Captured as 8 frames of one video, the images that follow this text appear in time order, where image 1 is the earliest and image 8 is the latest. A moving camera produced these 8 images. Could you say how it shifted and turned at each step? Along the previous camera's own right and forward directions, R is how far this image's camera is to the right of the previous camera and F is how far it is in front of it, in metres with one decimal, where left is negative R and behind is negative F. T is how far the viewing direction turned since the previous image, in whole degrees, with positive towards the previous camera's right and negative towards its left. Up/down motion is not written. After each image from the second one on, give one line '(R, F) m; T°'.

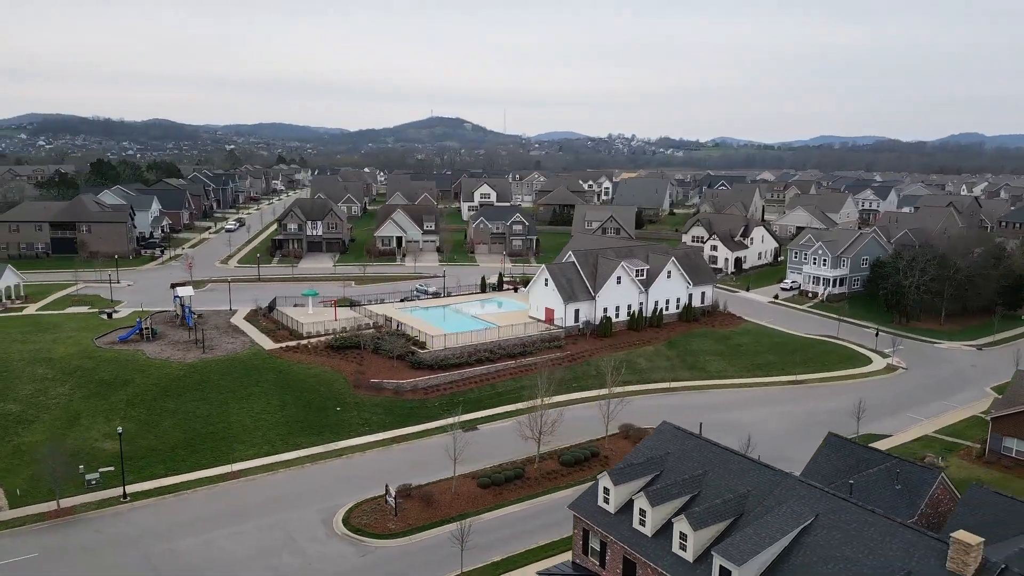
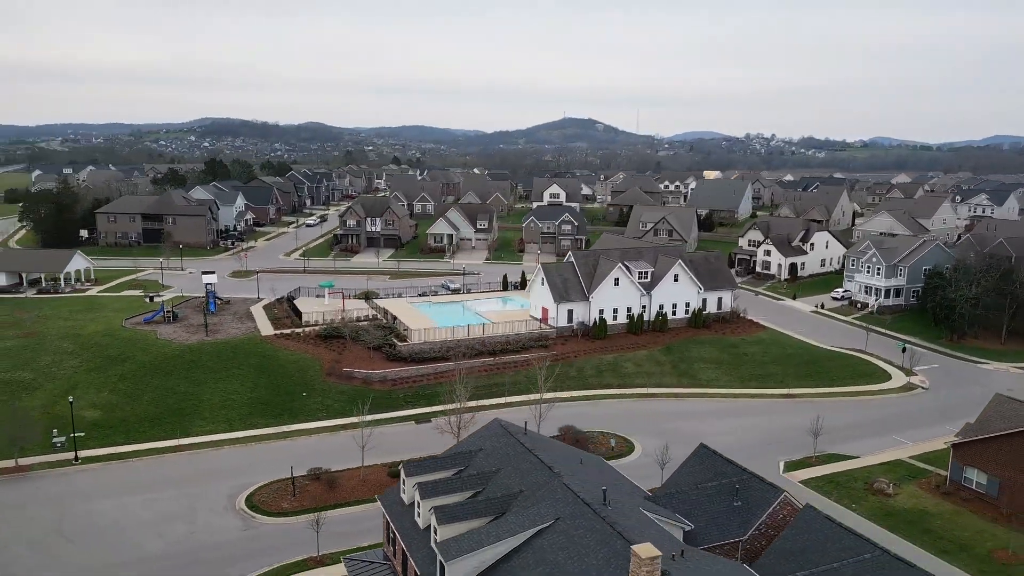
(+8.5, +0.5) m; -10°
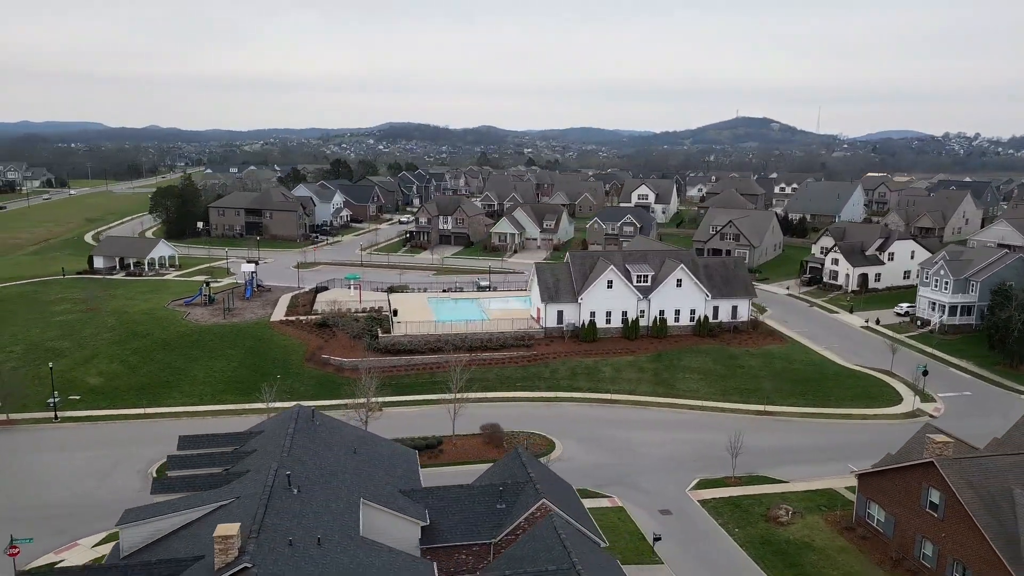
(+10.6, +0.9) m; -12°
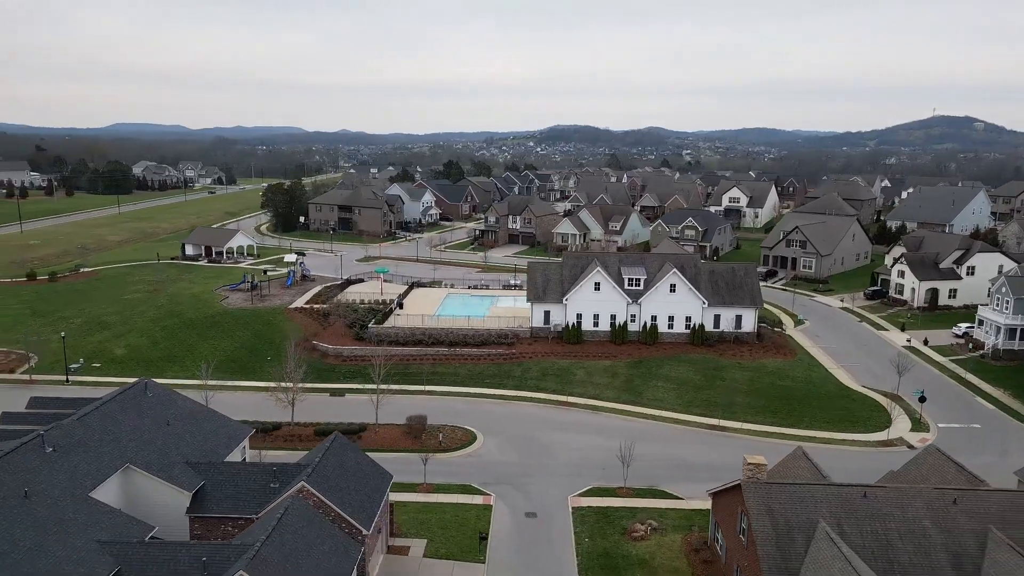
(+10.5, +0.8) m; -12°
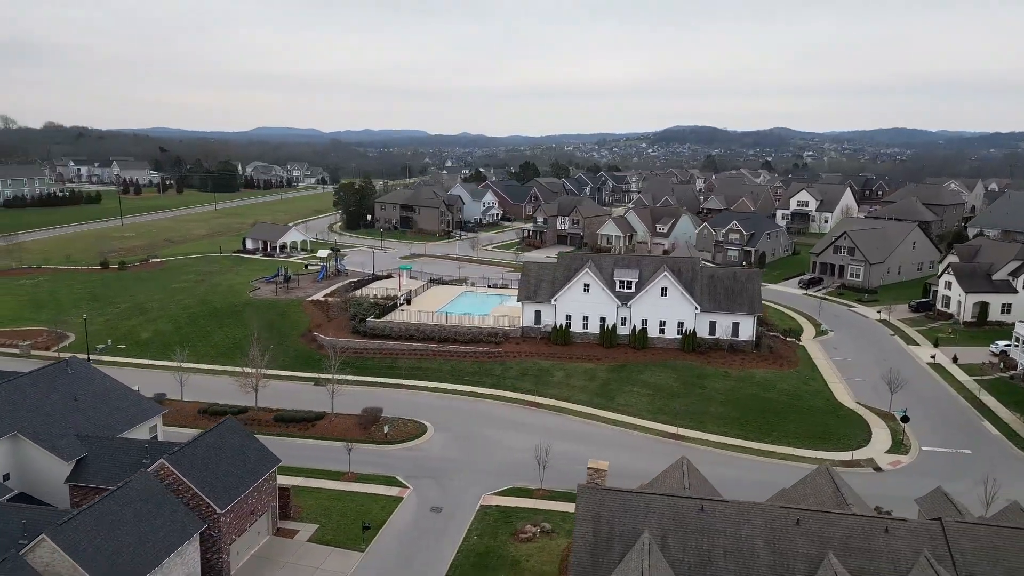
(+7.4, +0.4) m; -9°
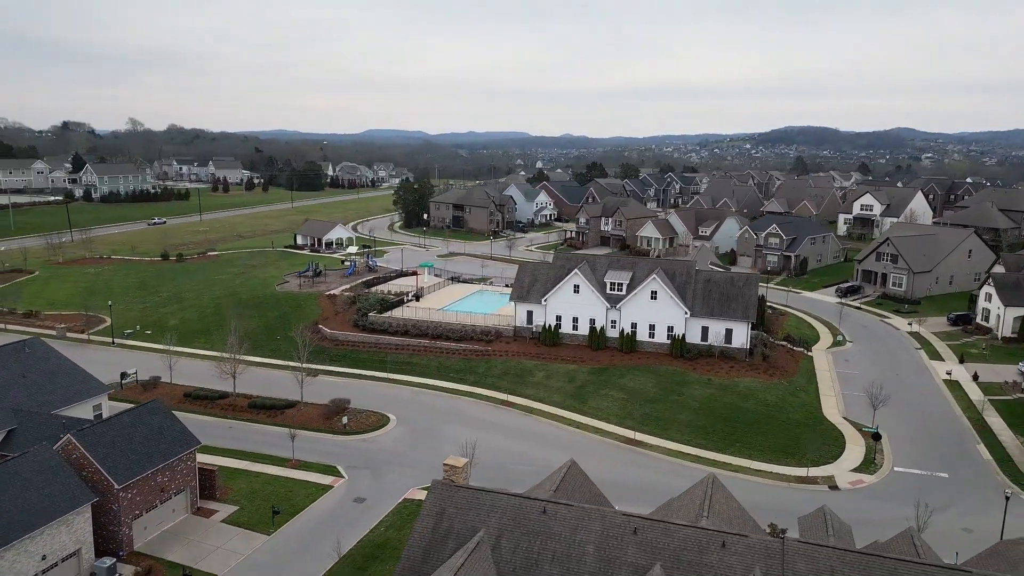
(+6.4, +0.4) m; -7°
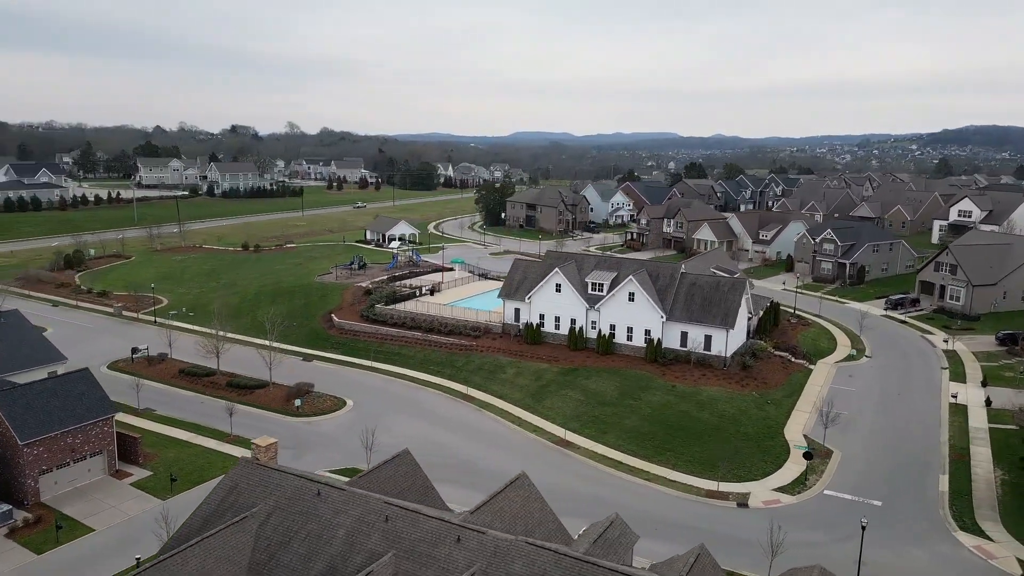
(+9.2, +0.6) m; -11°
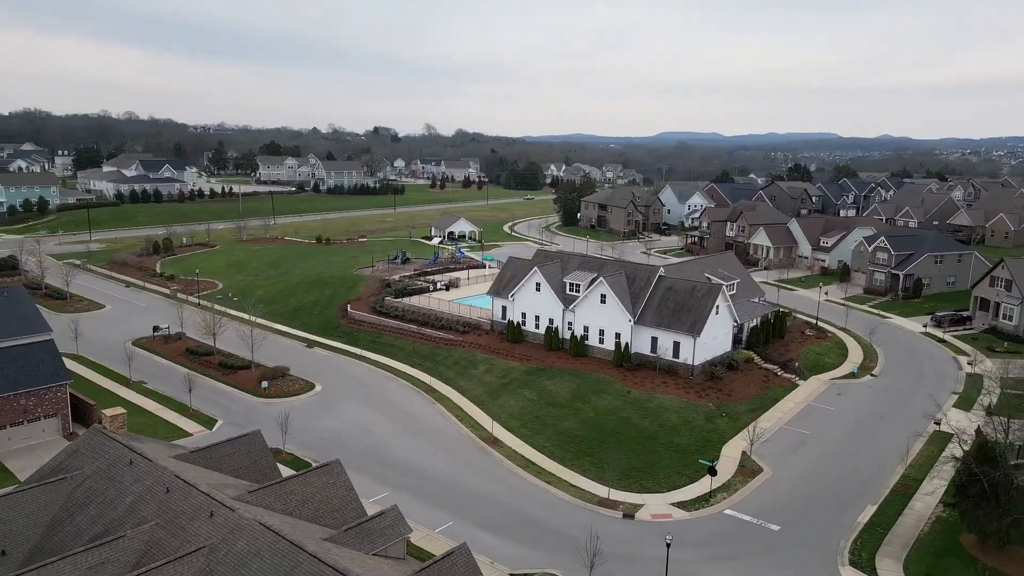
(+9.1, +0.7) m; -10°
